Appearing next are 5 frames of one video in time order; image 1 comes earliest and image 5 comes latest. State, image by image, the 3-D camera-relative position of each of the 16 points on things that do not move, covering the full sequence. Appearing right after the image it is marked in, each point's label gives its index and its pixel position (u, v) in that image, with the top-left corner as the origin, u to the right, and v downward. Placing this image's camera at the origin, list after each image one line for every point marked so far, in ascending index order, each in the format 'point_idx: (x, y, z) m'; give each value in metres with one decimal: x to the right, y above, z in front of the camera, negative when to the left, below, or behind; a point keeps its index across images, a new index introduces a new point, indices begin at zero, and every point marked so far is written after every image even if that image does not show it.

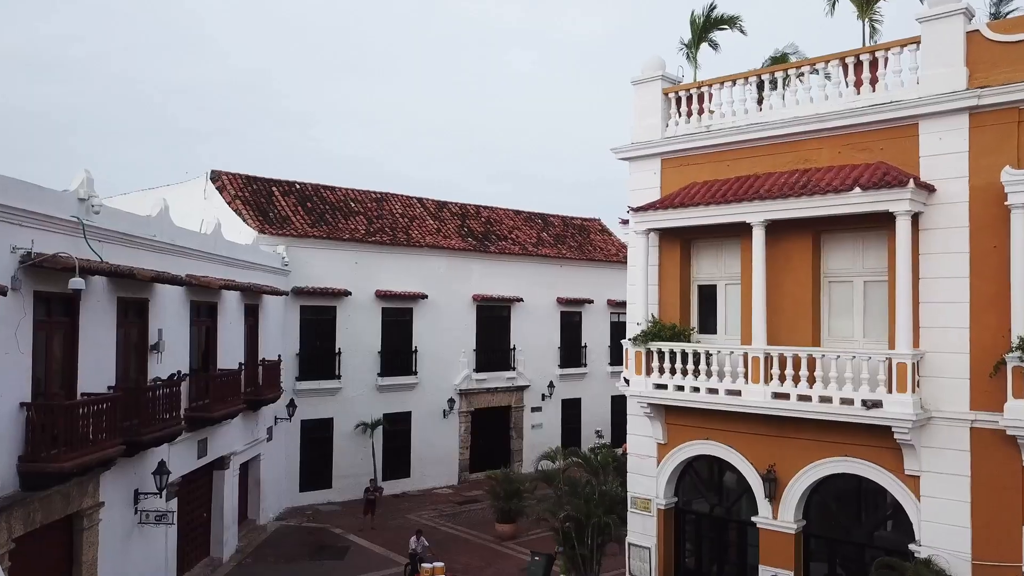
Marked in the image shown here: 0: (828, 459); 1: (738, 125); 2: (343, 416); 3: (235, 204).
0: (+3.9, -2.1, +9.7) m
1: (+3.1, +2.2, +10.9) m
2: (-4.2, -3.2, +20.0) m
3: (-6.8, +2.1, +19.6) m
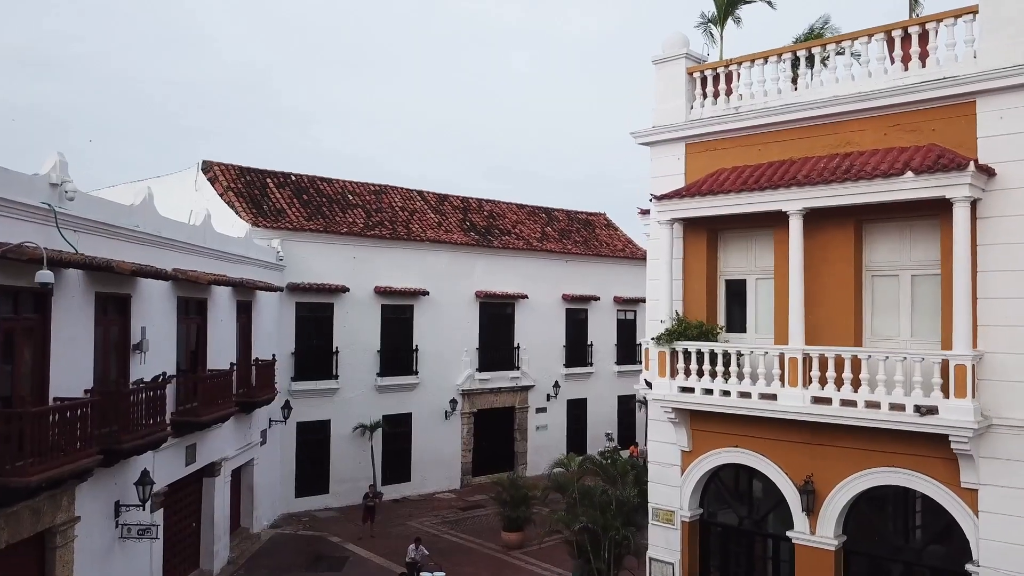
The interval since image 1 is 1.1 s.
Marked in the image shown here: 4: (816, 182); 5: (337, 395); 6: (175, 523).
0: (+4.0, -2.0, +8.9) m
1: (+3.2, +2.3, +10.0) m
2: (-4.1, -3.1, +19.1) m
3: (-6.7, +2.2, +18.7) m
4: (+3.4, +1.2, +9.0) m
5: (-4.2, -2.6, +19.0) m
6: (-5.3, -3.7, +12.6) m
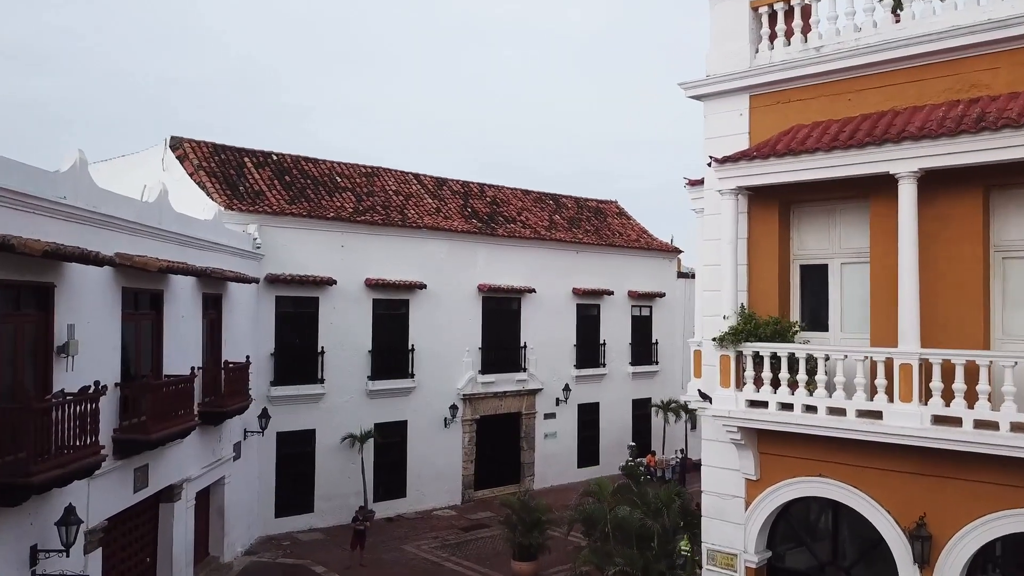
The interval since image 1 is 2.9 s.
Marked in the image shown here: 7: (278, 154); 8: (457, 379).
0: (+4.3, -1.9, +6.8) m
1: (+3.5, +2.4, +7.9) m
2: (-3.9, -3.0, +16.9) m
3: (-6.5, +2.3, +16.4) m
4: (+3.7, +1.3, +6.9) m
5: (-4.0, -2.4, +16.9) m
6: (-5.1, -3.6, +10.4) m
7: (-5.5, +3.2, +18.9) m
8: (-1.3, -2.2, +19.0) m
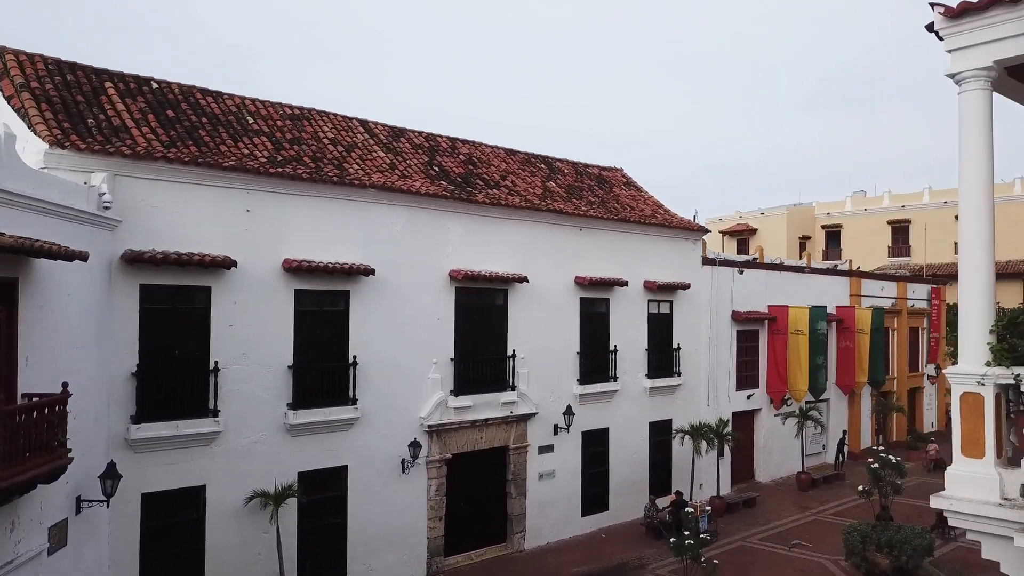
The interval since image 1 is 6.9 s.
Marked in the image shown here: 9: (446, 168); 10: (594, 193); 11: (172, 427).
0: (+4.6, -1.7, +1.5) m
1: (+3.7, +2.6, +2.6) m
2: (-4.1, -2.8, +11.3) m
3: (-6.6, +2.5, +10.7) m
4: (+4.0, +1.5, +1.6) m
5: (-4.2, -2.2, +11.2) m
6: (-5.0, -3.4, +4.8) m
7: (-5.8, +3.4, +13.1) m
8: (-1.6, -1.9, +13.5) m
9: (-1.3, +2.3, +15.2) m
10: (+1.9, +2.1, +17.8) m
11: (-4.6, -1.9, +10.7) m
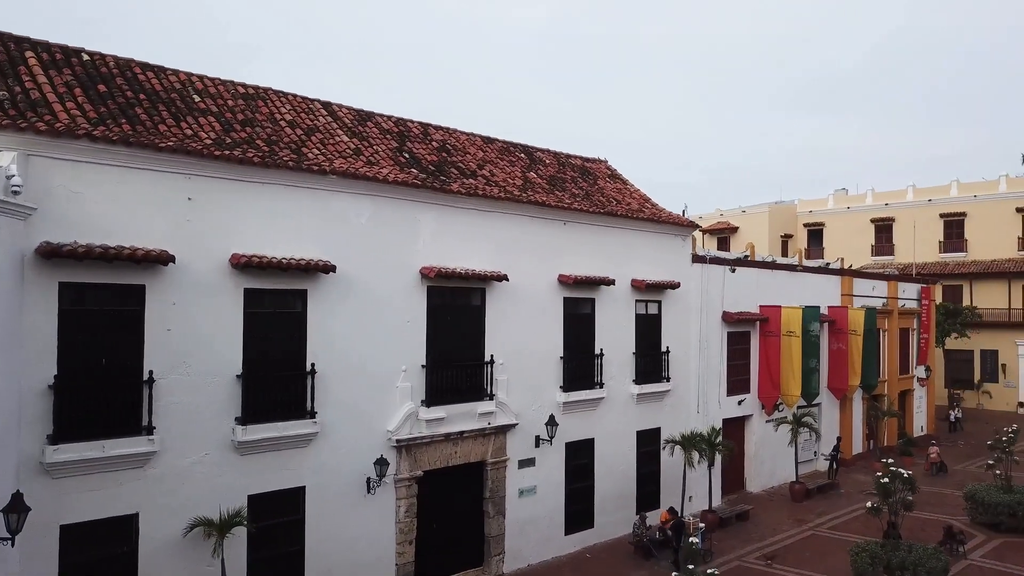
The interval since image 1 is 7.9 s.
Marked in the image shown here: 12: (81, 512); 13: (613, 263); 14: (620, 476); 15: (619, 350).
0: (+4.6, -1.7, +0.3) m
1: (+3.7, +2.6, +1.4) m
2: (-4.3, -2.7, +9.8) m
3: (-6.8, +2.5, +9.2) m
4: (+4.0, +1.5, +0.4) m
5: (-4.4, -2.2, +9.8) m
6: (-5.0, -3.4, +3.3) m
7: (-6.1, +3.4, +11.6) m
8: (-1.9, -1.9, +12.1) m
9: (-1.6, +2.3, +13.9) m
10: (+1.4, +2.1, +16.6) m
11: (-4.8, -1.8, +9.2) m
12: (-5.0, -2.6, +9.3) m
13: (+2.0, +0.5, +15.7) m
14: (+2.1, -3.7, +15.8) m
15: (+2.1, -1.2, +15.8) m
